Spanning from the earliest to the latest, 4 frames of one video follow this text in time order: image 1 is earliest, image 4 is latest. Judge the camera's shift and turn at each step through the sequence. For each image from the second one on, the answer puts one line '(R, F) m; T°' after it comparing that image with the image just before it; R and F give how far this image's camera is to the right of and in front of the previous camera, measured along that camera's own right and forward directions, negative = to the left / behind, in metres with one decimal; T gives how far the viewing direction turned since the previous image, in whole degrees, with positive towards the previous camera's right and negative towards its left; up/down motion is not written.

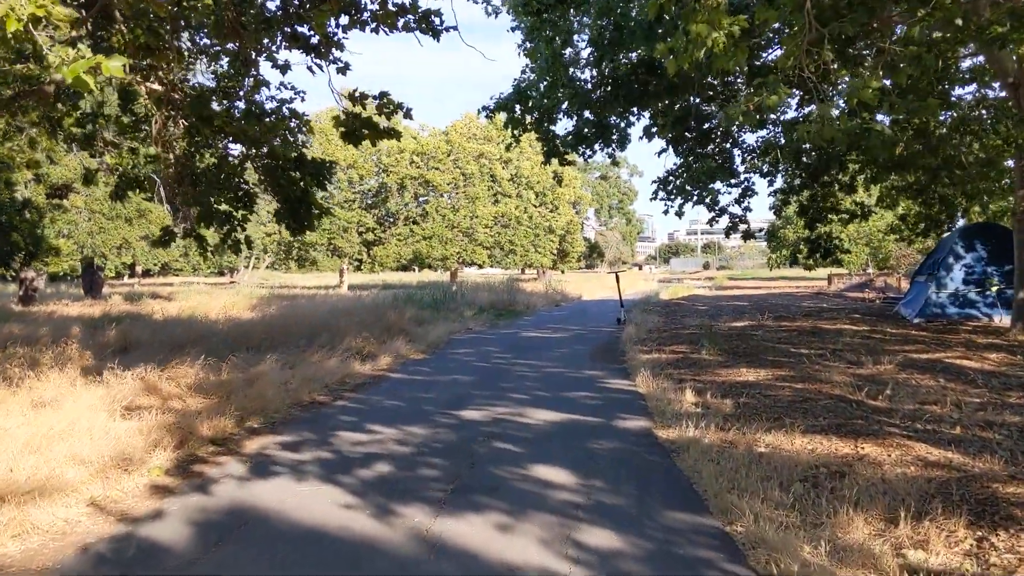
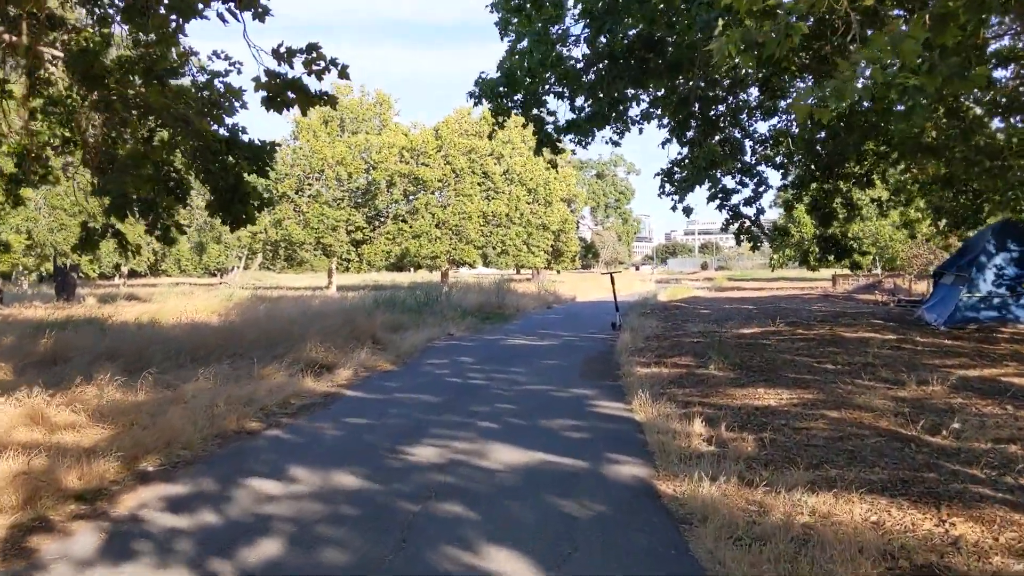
(+0.2, +1.5) m; 0°
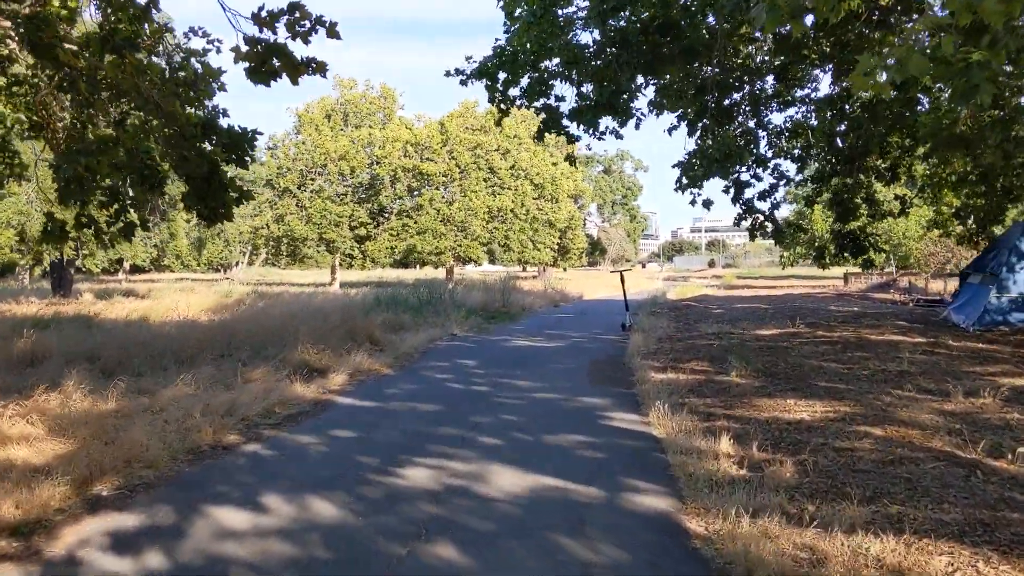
(0.0, +0.7) m; 0°
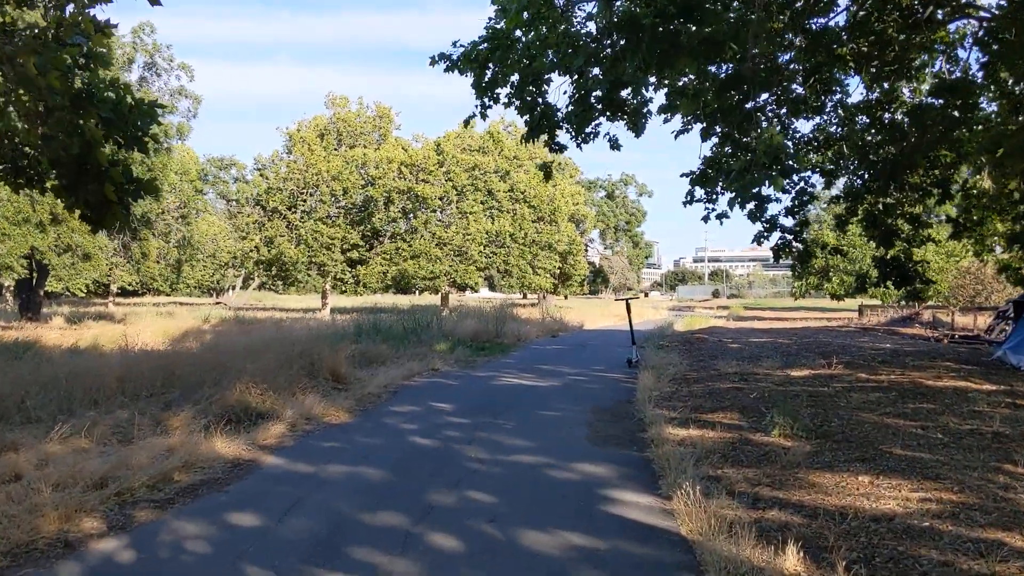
(+0.2, +1.9) m; 0°
